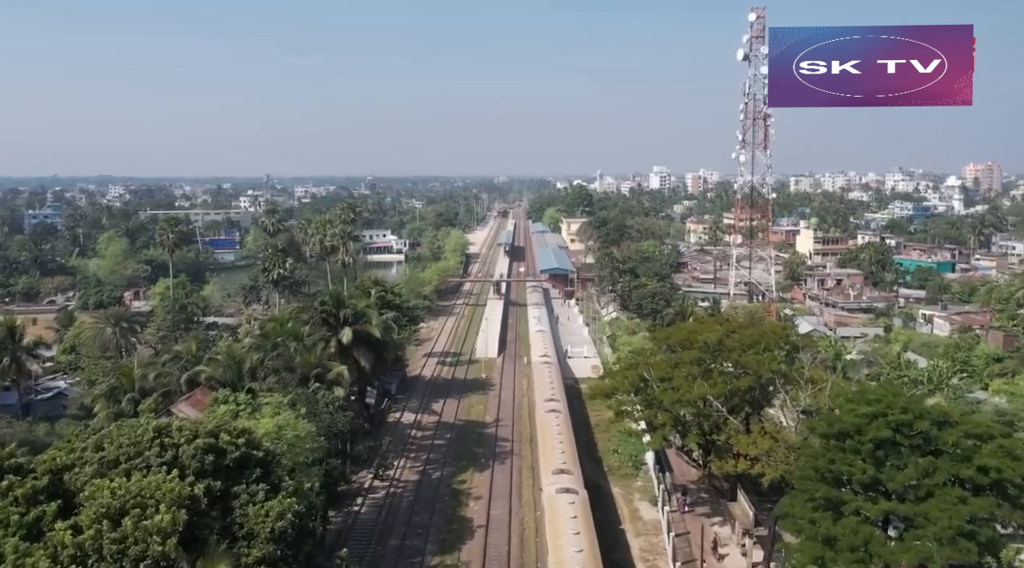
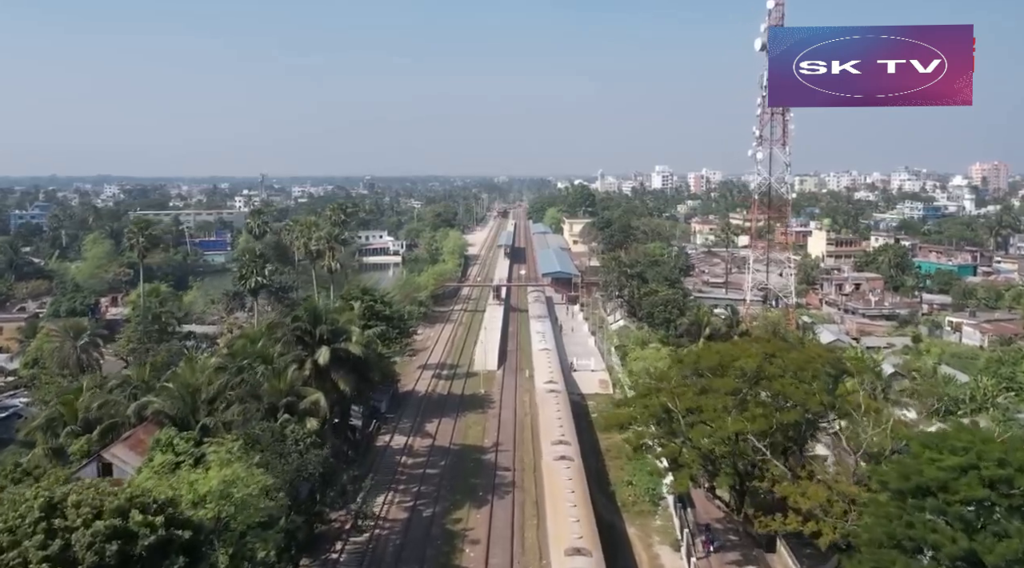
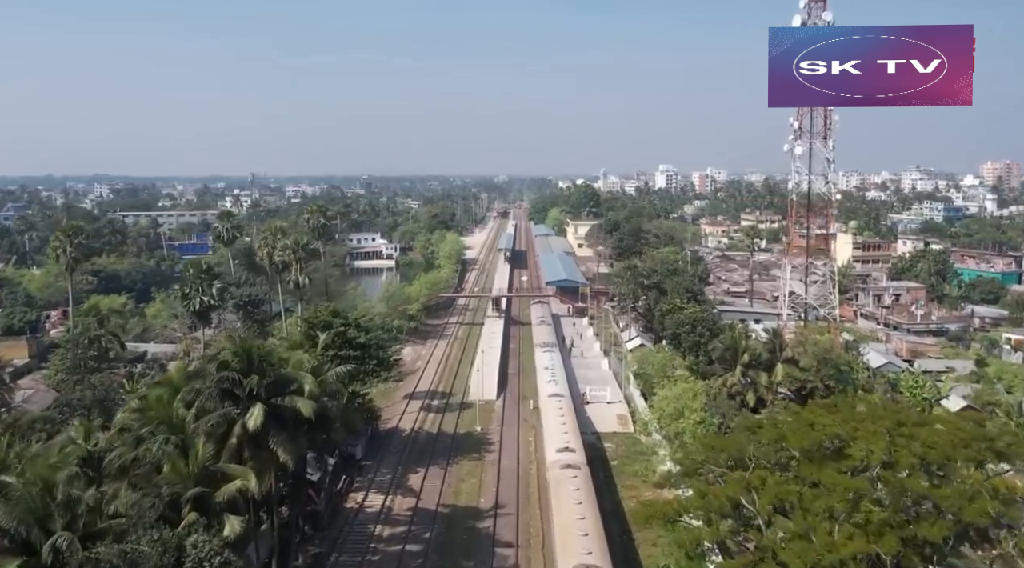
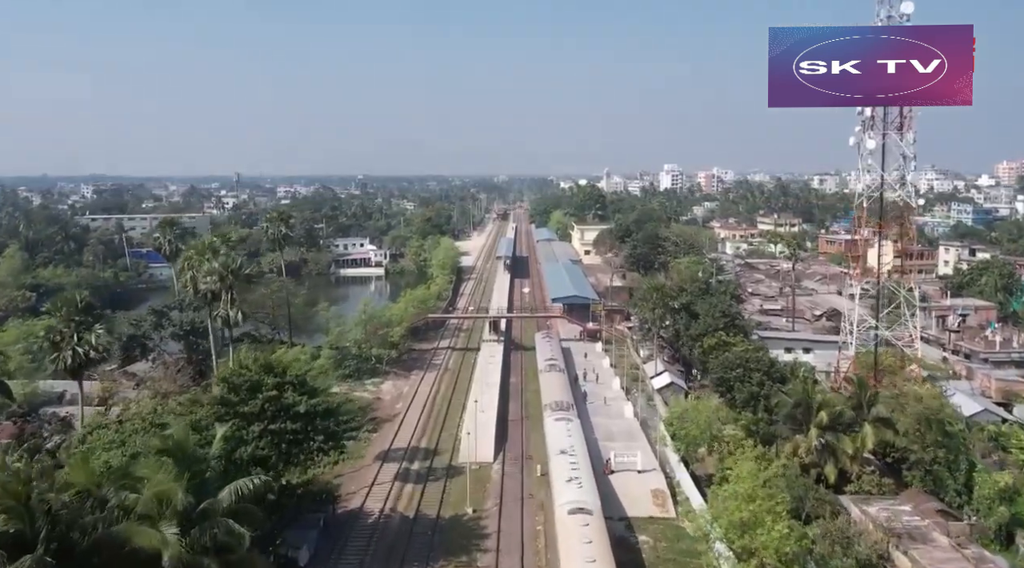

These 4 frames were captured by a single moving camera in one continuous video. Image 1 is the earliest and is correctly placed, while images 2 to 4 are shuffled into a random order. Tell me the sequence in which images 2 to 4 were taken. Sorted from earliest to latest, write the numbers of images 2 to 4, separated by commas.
2, 3, 4
